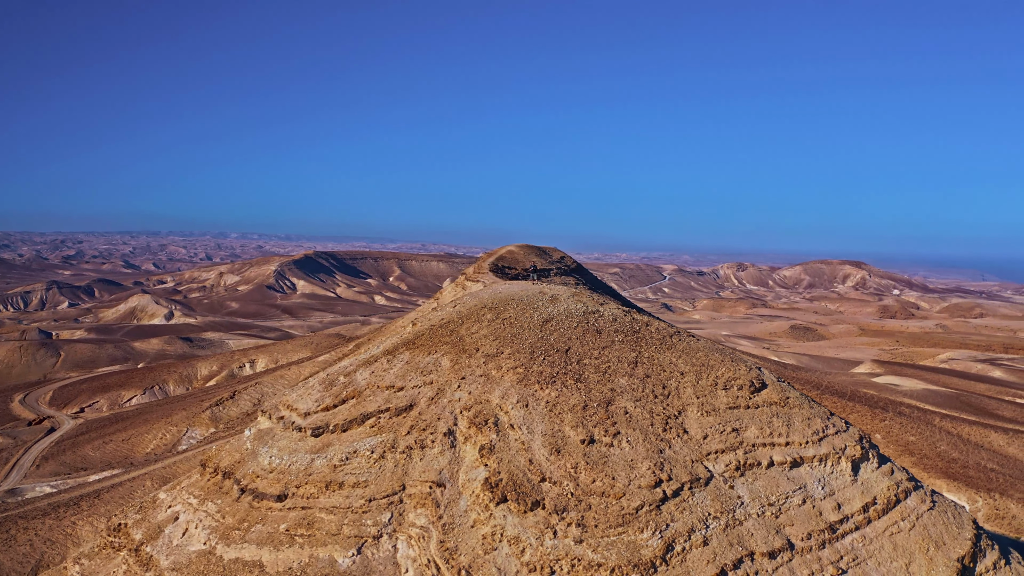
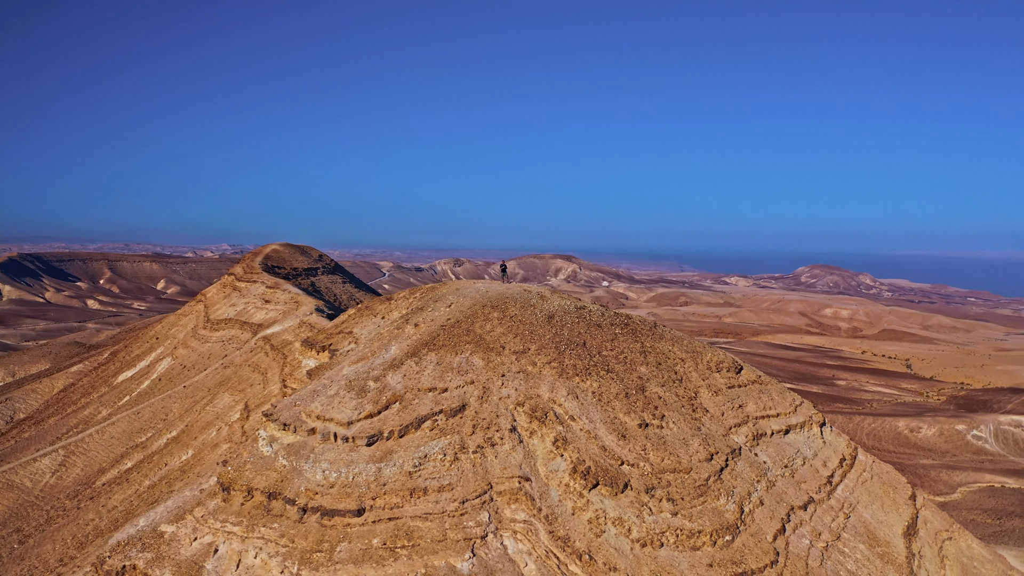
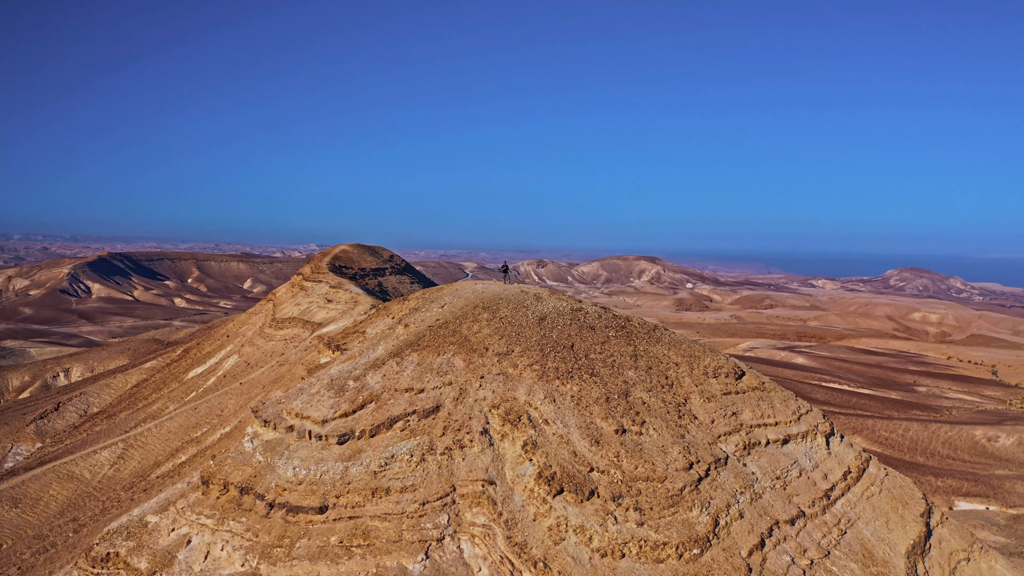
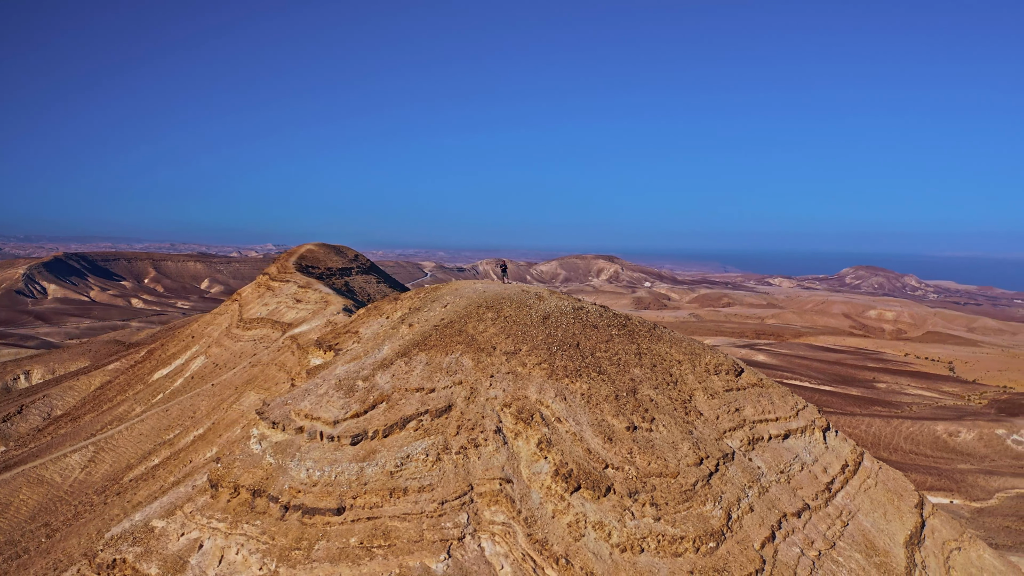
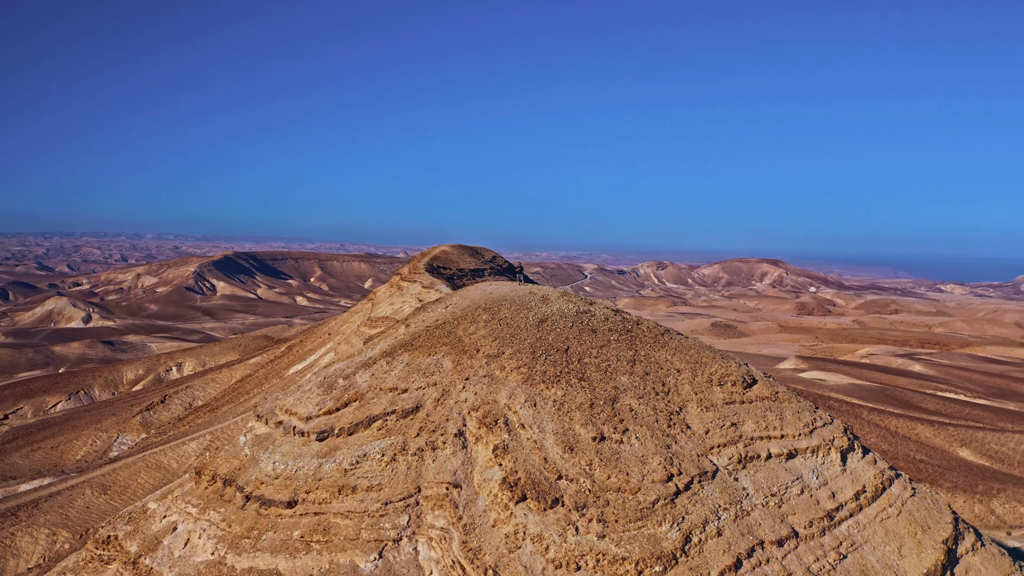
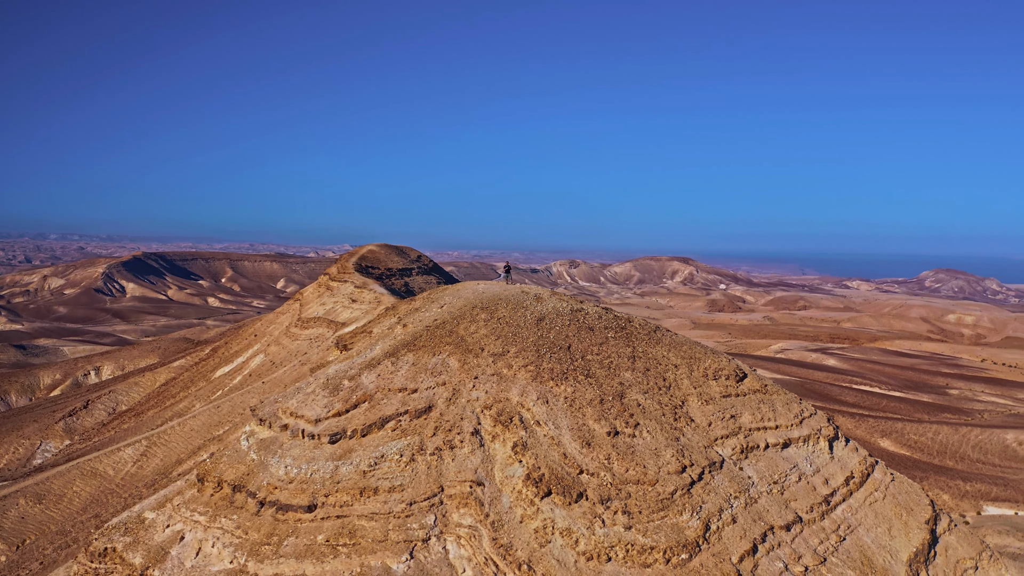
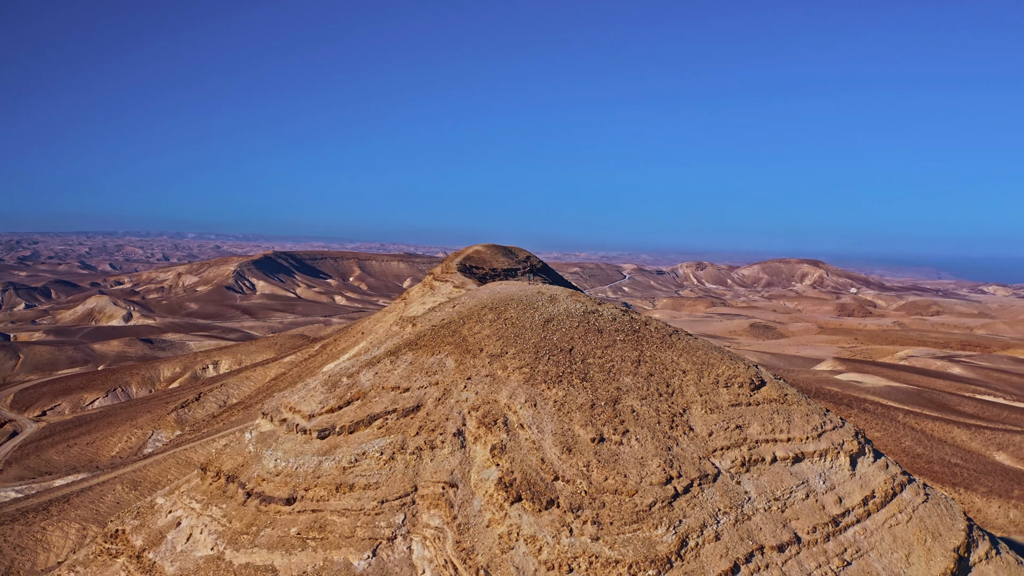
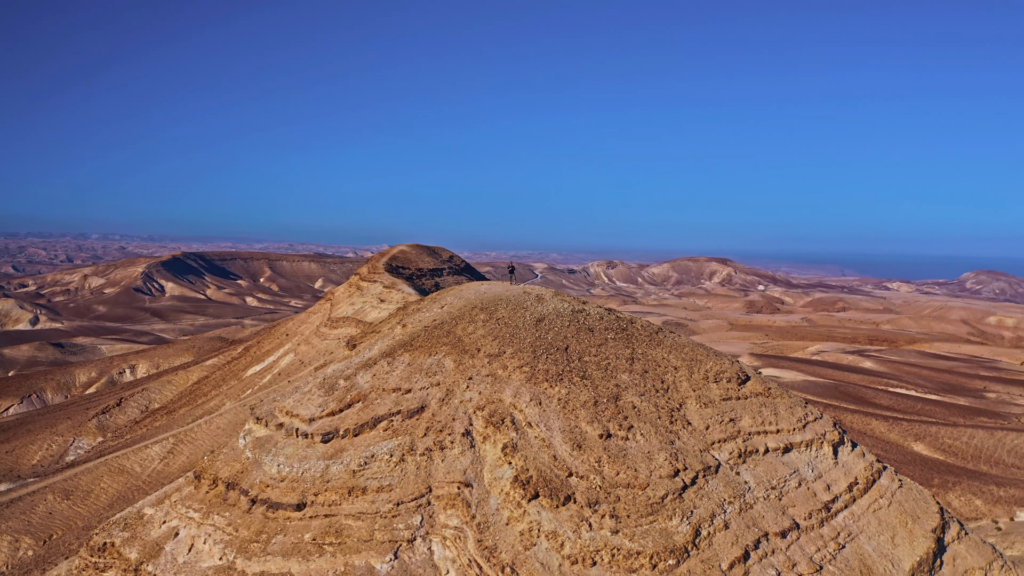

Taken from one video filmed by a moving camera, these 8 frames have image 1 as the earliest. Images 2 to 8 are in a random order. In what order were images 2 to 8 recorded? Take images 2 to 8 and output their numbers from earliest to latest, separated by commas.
7, 5, 8, 6, 3, 4, 2
